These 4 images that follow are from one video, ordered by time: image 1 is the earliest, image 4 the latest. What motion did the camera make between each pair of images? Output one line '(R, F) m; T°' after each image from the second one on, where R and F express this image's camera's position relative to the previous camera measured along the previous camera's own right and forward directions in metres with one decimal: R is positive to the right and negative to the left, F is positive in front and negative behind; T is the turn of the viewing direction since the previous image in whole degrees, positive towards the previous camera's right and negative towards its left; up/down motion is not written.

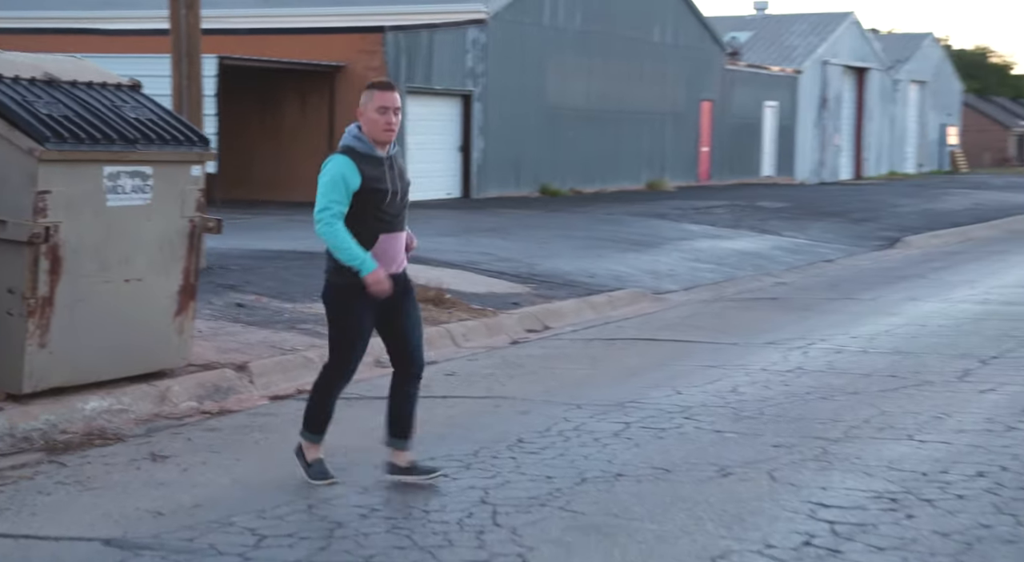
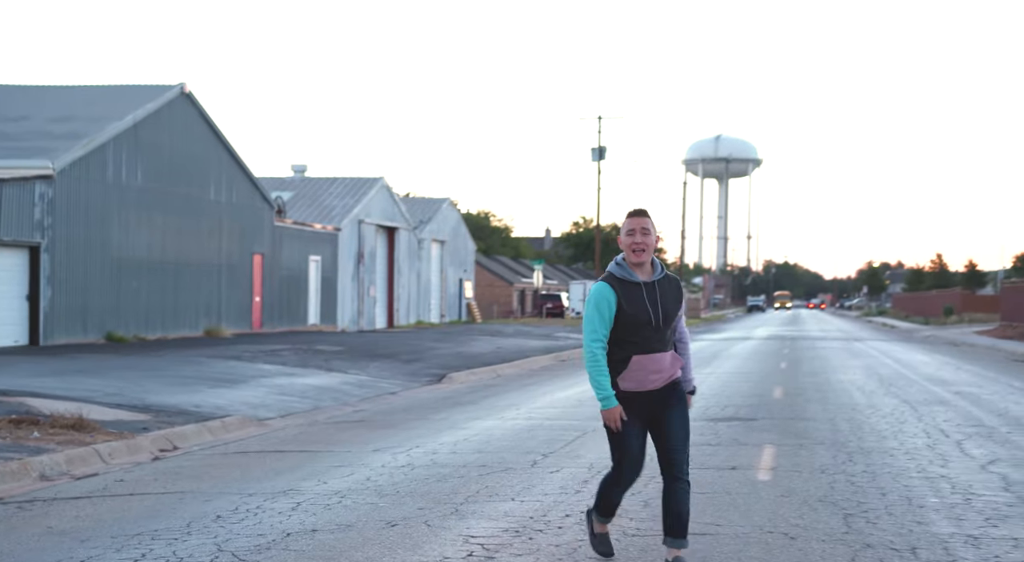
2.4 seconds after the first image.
(-1.3, -2.0) m; +21°
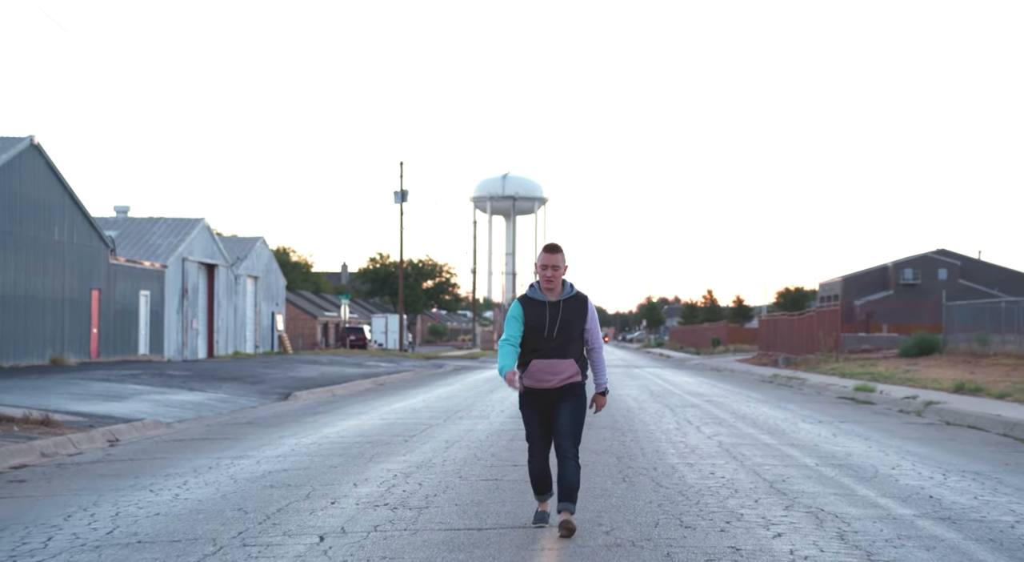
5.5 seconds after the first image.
(-1.1, -4.8) m; +9°
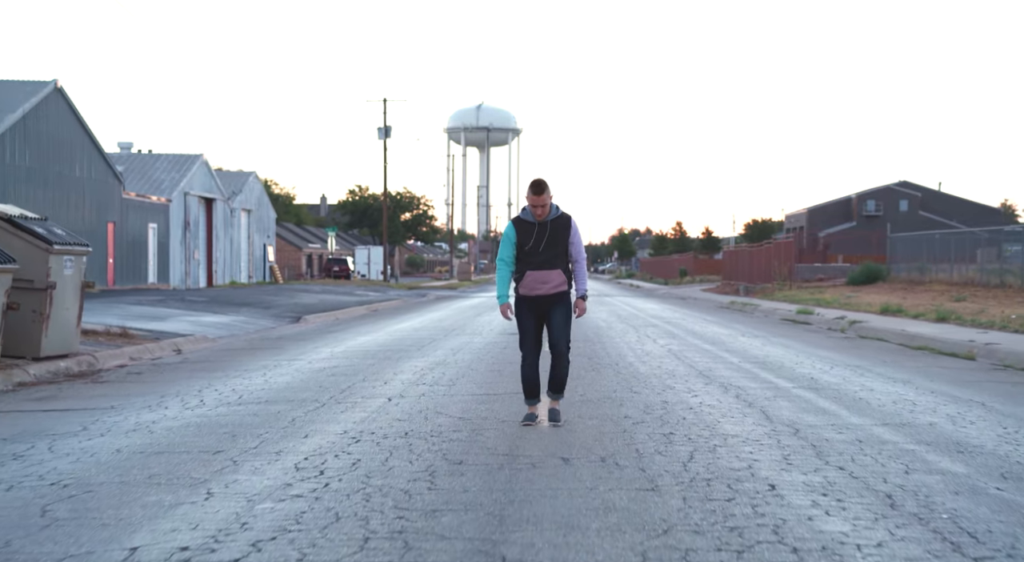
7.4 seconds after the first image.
(-0.3, -3.9) m; +1°
